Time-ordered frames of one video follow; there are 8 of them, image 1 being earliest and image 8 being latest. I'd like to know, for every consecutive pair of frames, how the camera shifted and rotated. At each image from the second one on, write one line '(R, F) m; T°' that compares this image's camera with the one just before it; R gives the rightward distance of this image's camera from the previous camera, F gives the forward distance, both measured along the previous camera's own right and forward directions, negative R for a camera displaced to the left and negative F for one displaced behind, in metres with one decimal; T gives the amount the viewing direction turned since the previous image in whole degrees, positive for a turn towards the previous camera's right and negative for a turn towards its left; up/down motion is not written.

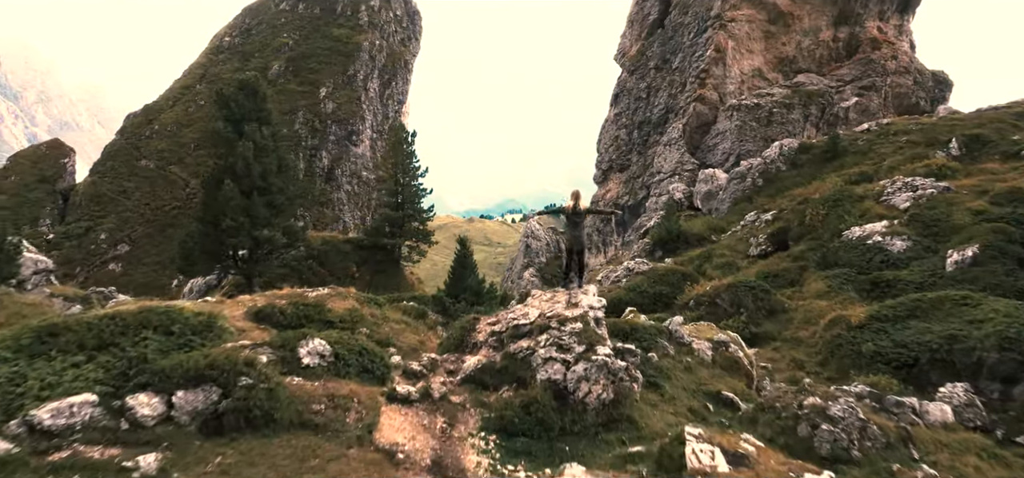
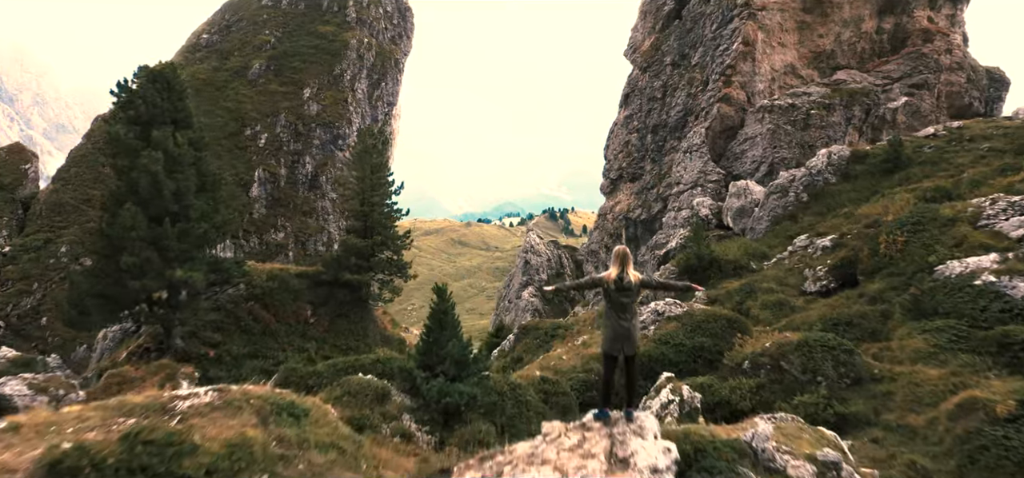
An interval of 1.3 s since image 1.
(0.0, +9.7) m; 0°
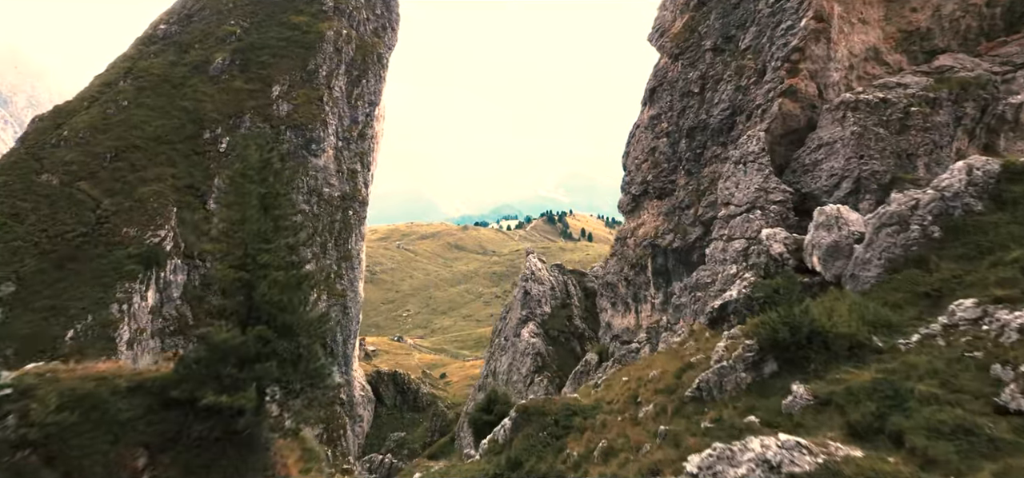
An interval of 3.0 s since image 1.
(+0.1, +16.0) m; 0°
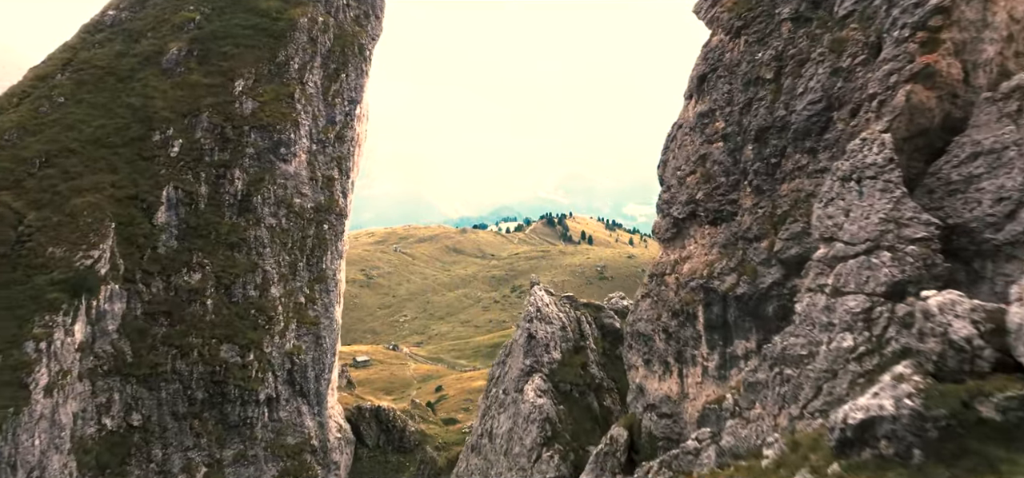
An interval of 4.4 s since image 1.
(-0.1, +16.1) m; 0°
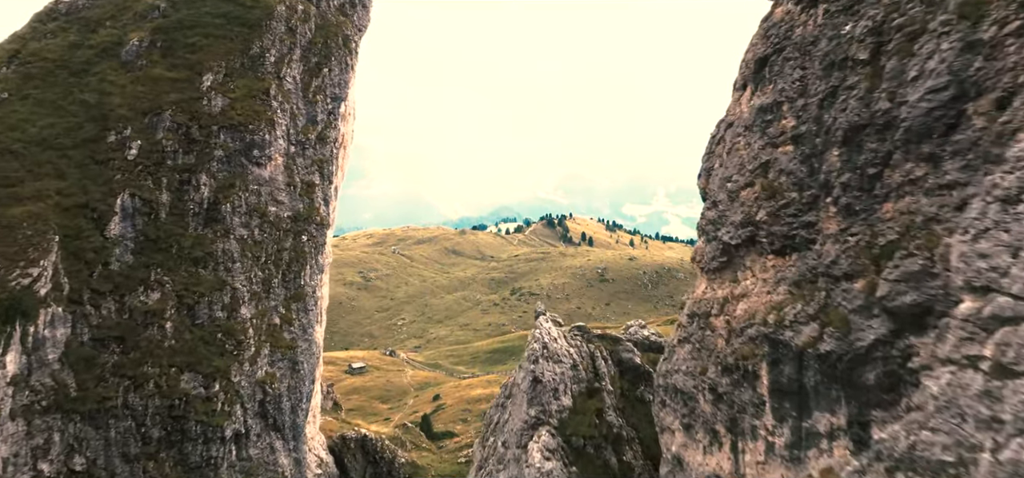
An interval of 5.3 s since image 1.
(-0.1, +11.0) m; 0°
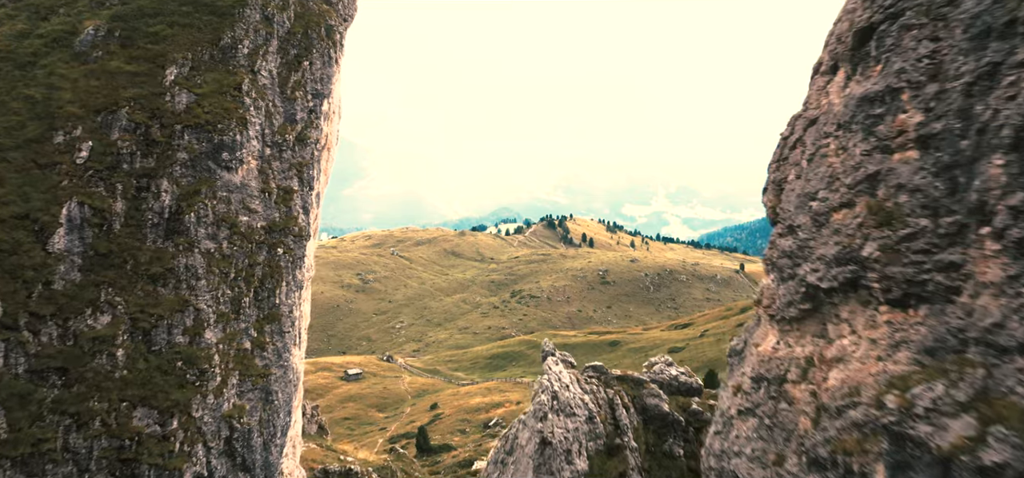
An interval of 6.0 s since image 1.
(-0.1, +10.3) m; 0°
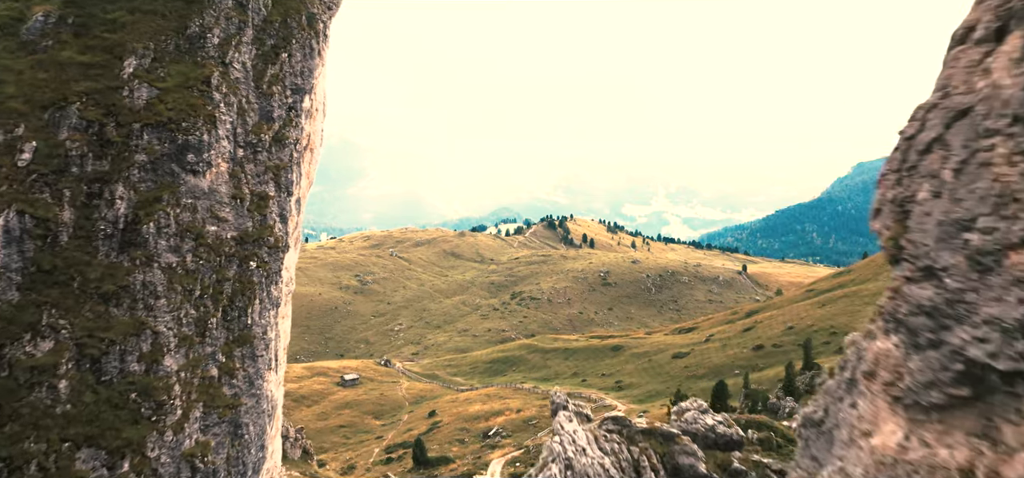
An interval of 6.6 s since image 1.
(-0.1, +9.2) m; 0°
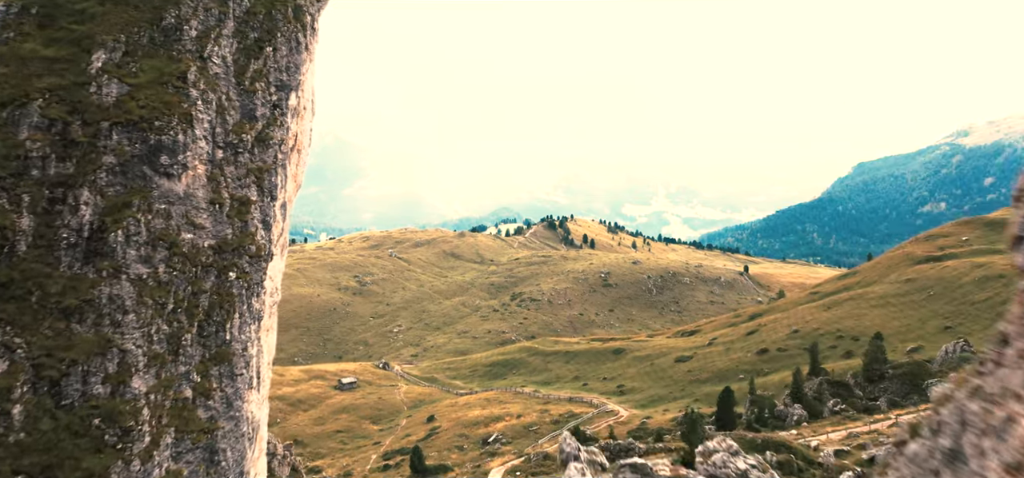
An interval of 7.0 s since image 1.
(-0.1, +5.8) m; 0°
